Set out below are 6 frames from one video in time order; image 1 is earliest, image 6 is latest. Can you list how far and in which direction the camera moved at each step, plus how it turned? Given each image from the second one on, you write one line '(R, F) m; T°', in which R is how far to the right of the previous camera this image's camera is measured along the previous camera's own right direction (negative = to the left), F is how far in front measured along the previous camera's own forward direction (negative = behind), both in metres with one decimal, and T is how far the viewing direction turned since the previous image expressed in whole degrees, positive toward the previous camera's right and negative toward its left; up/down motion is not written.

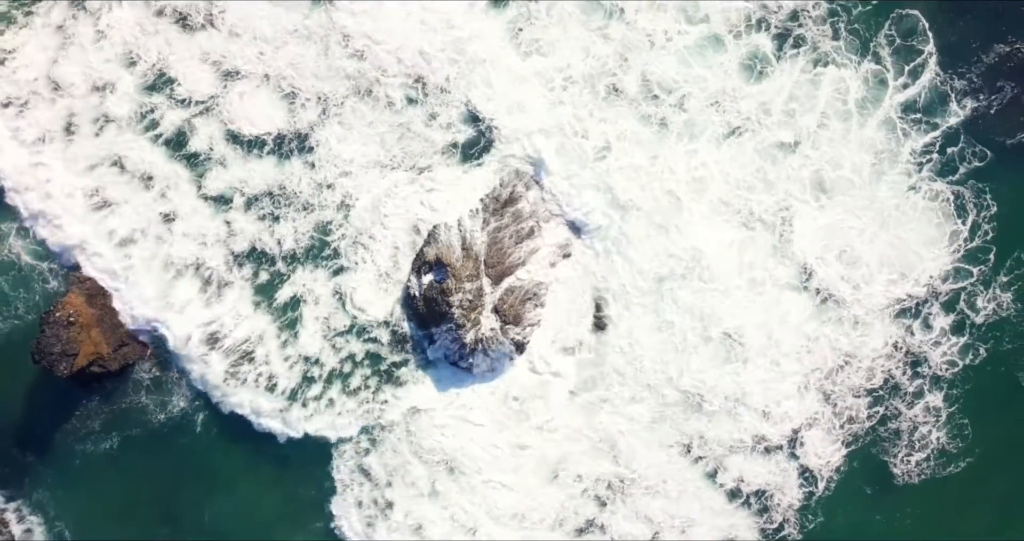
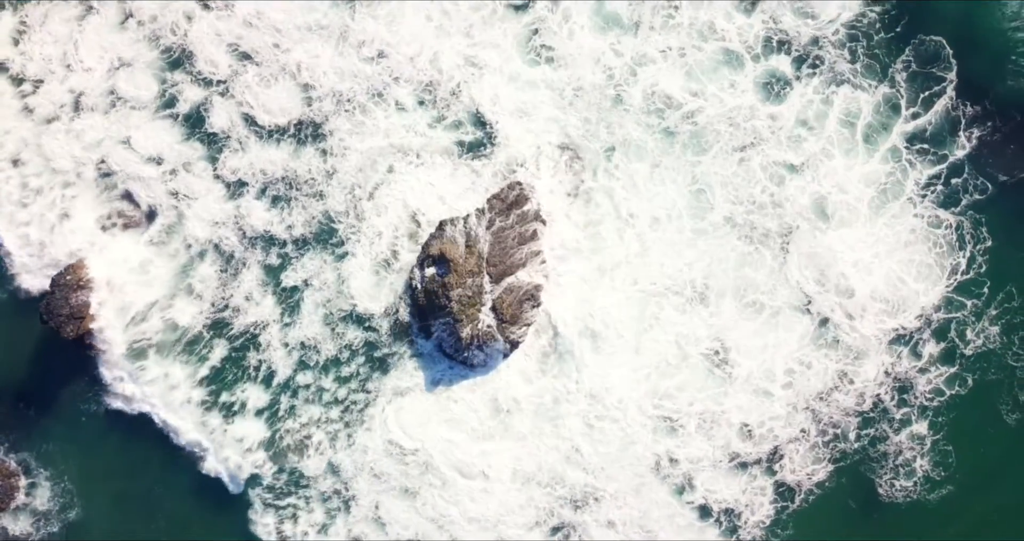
(+1.3, -0.3) m; -3°
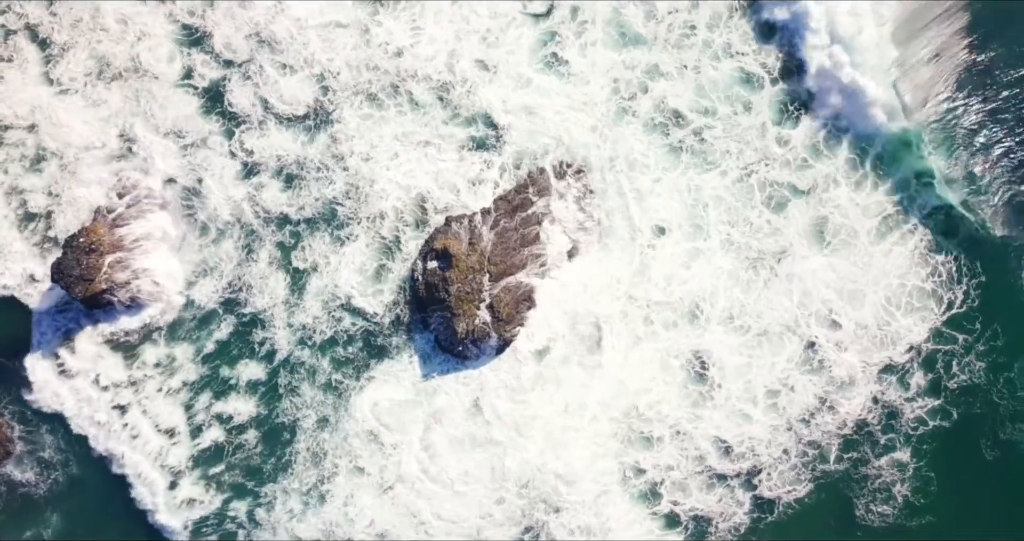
(+1.2, -0.5) m; -2°
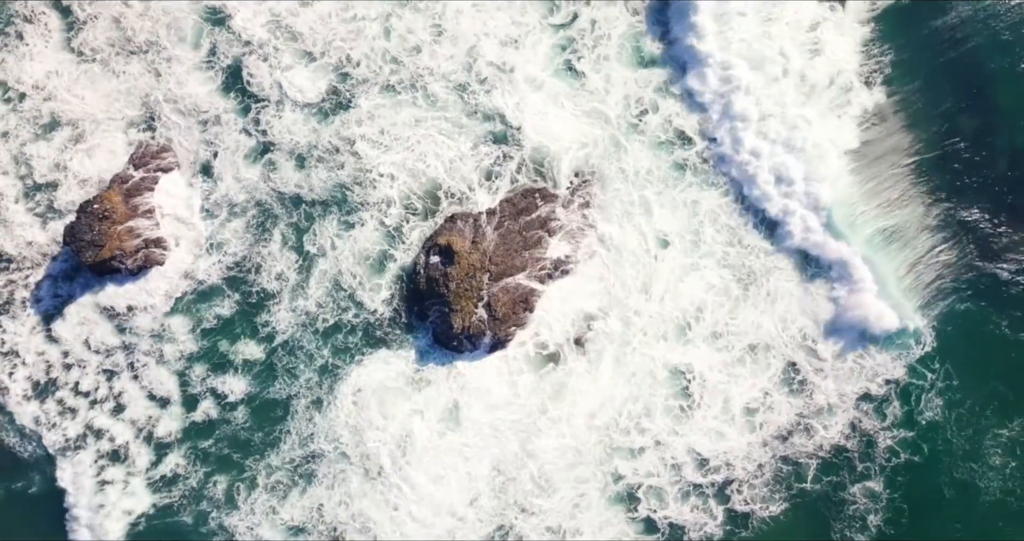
(-0.1, -0.6) m; 0°
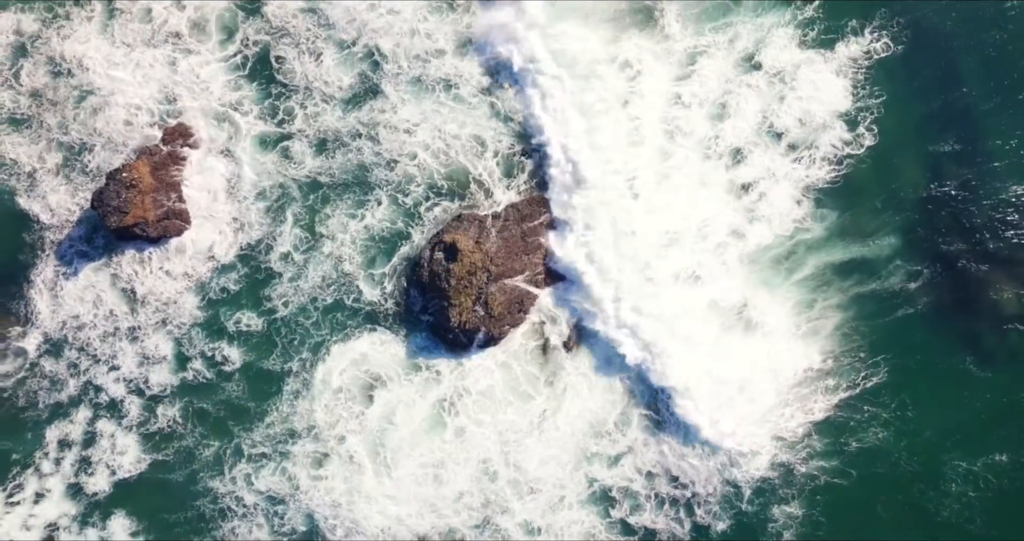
(+0.2, -1.3) m; 0°
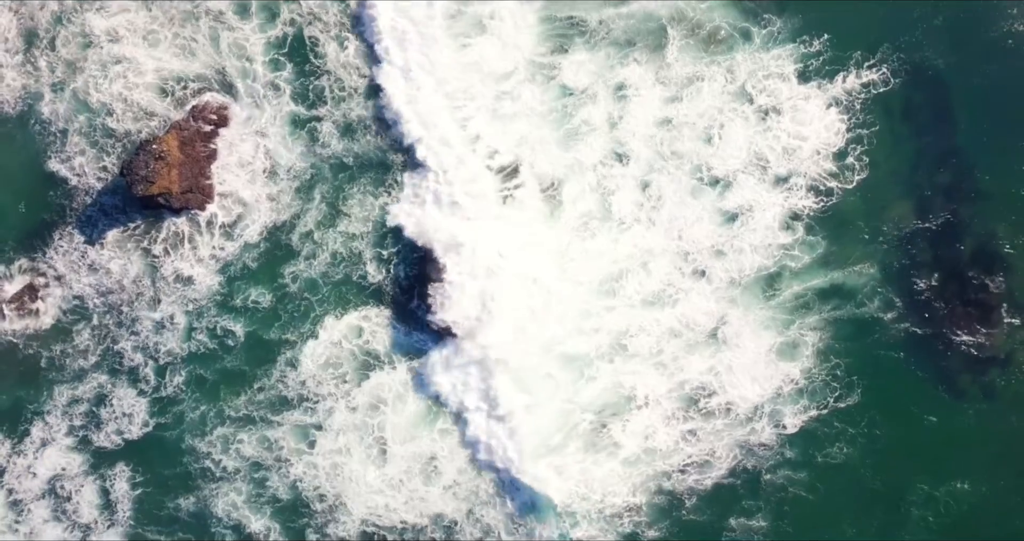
(+0.7, -1.2) m; -1°
